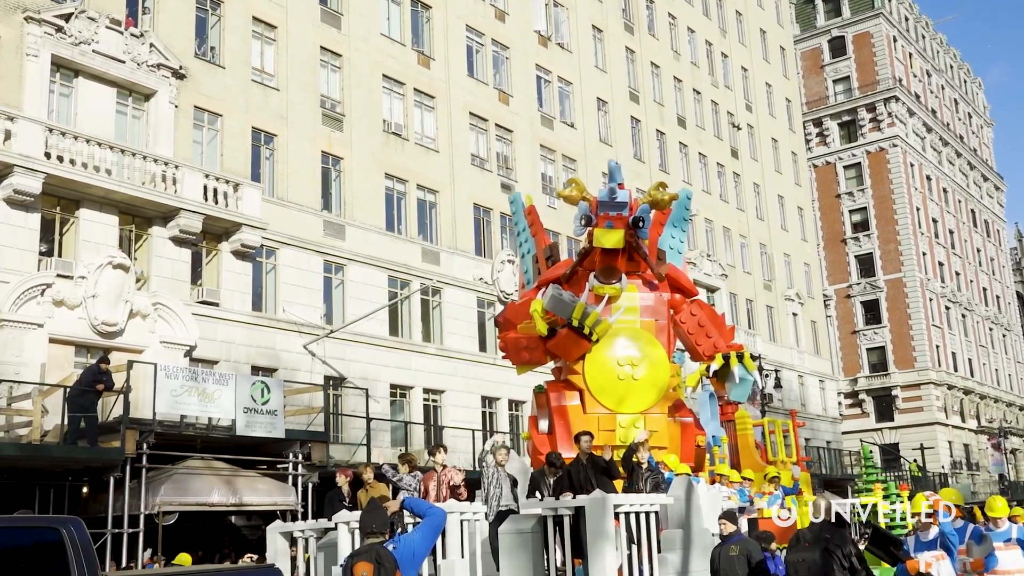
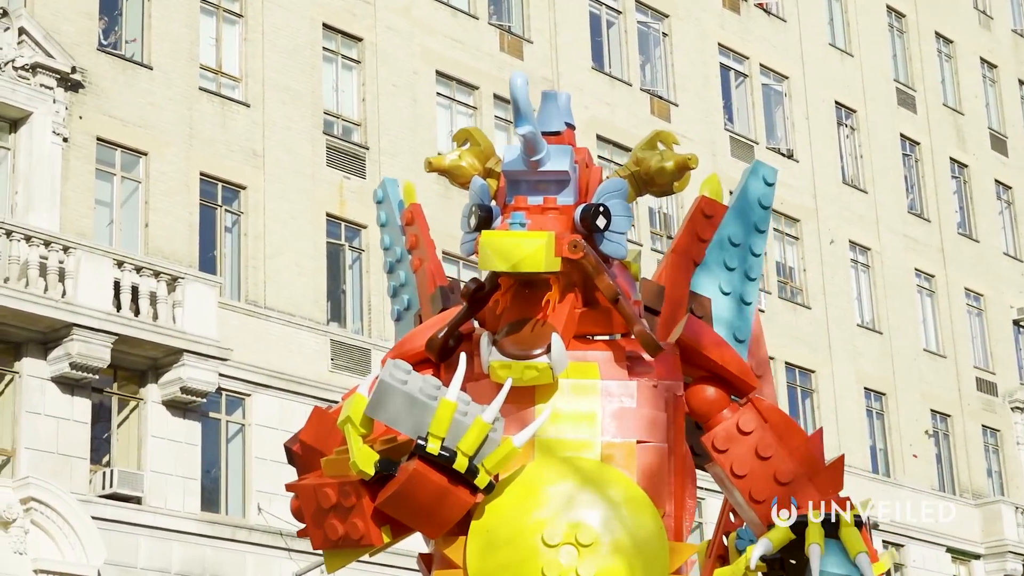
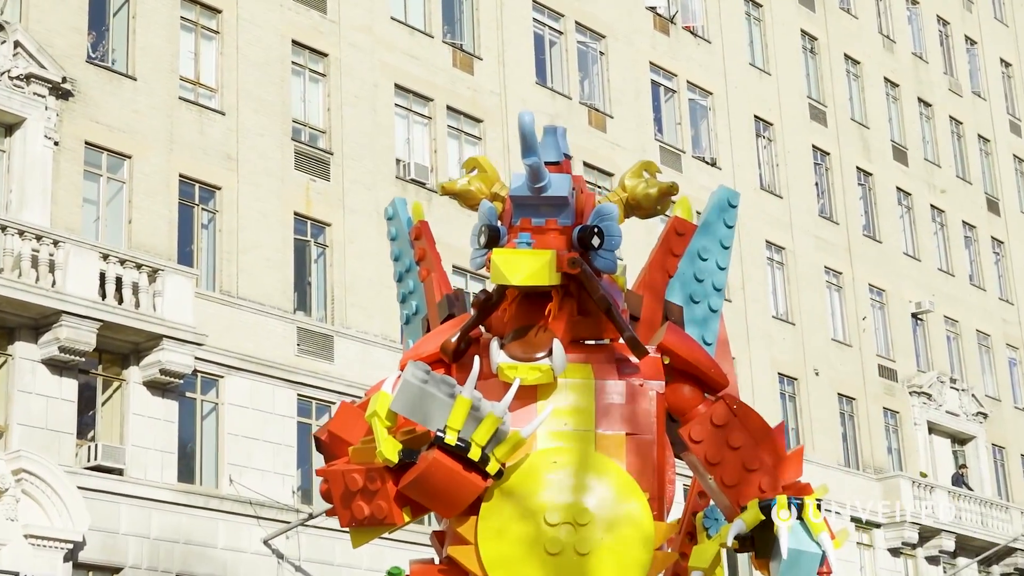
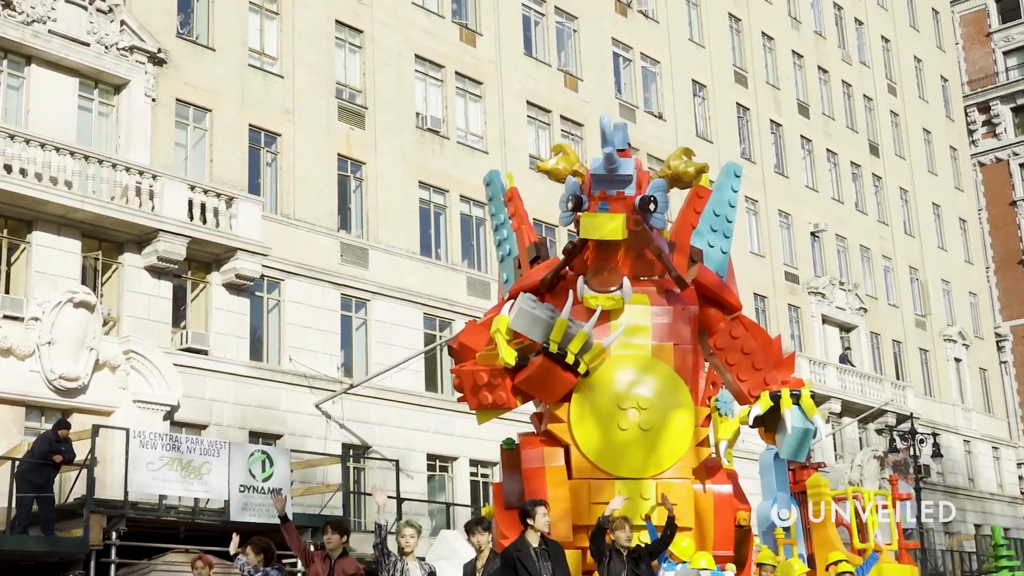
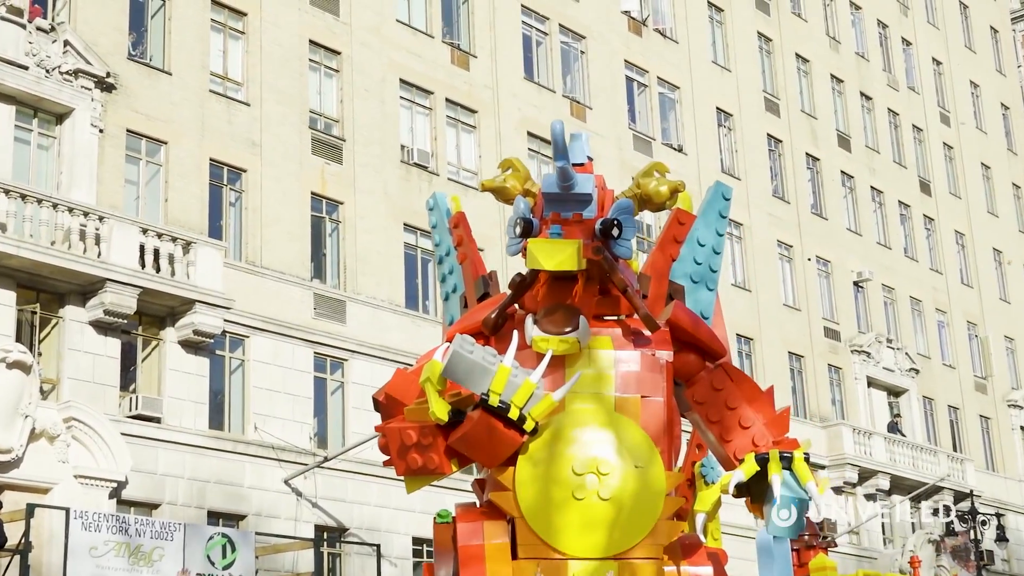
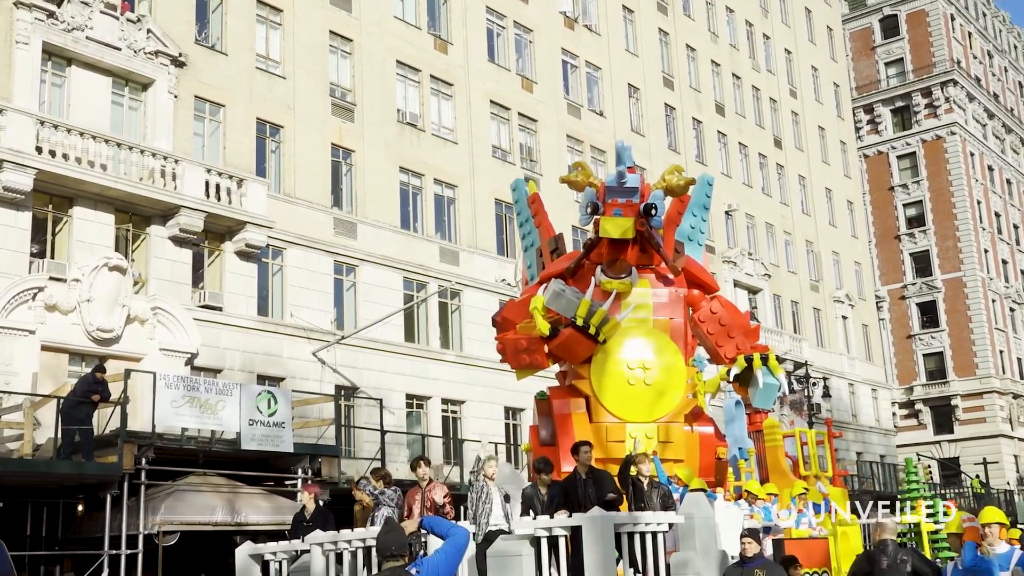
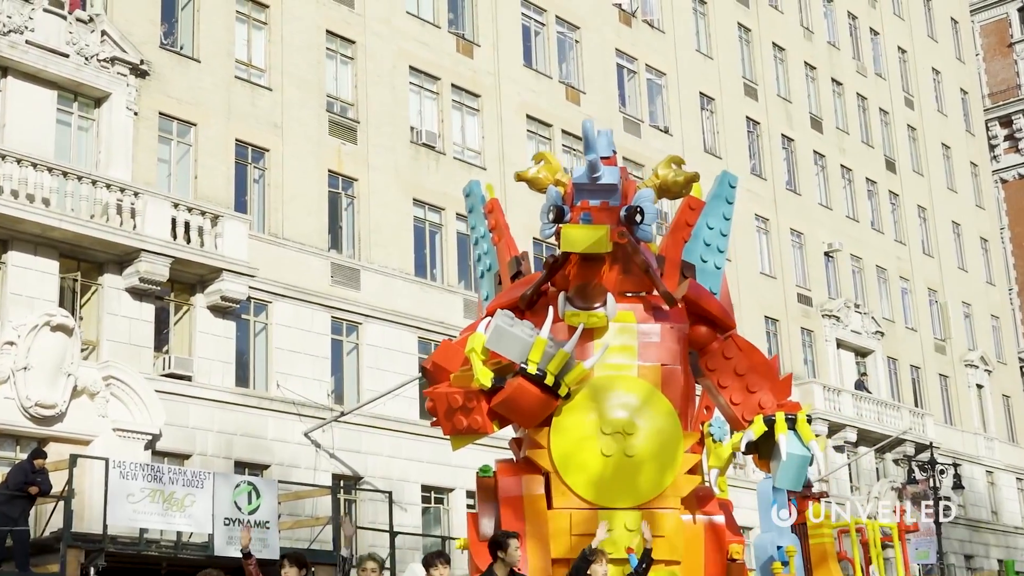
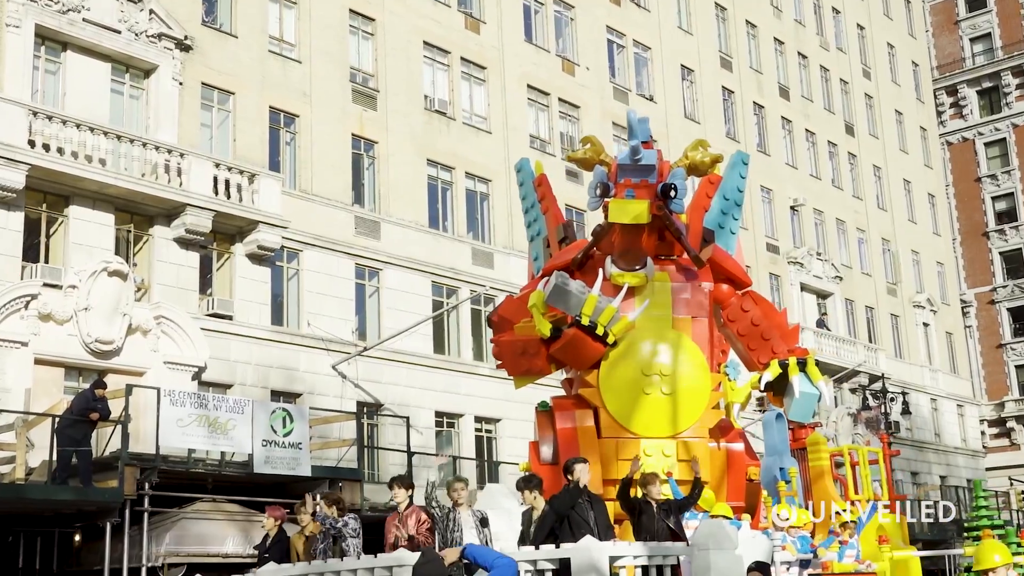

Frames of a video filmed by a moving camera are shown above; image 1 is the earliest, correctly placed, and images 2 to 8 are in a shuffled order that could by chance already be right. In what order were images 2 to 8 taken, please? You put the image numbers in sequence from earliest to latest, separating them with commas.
6, 8, 4, 7, 5, 3, 2
